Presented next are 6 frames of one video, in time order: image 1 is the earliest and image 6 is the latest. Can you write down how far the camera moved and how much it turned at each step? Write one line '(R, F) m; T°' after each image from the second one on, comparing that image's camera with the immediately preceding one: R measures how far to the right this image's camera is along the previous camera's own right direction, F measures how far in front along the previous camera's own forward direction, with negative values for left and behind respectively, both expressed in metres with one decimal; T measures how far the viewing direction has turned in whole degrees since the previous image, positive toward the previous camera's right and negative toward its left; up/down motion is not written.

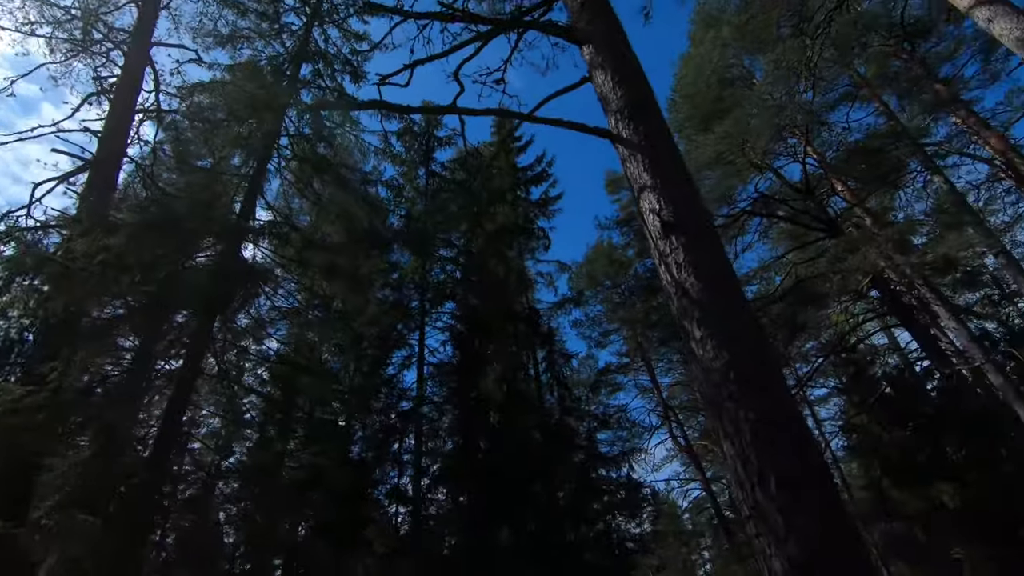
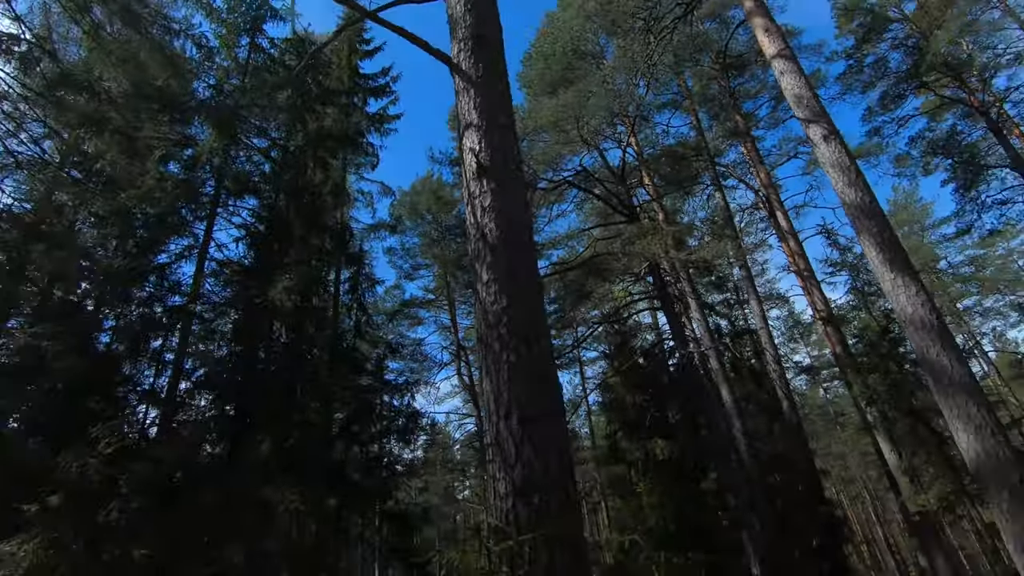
(+0.1, 0.0) m; +20°
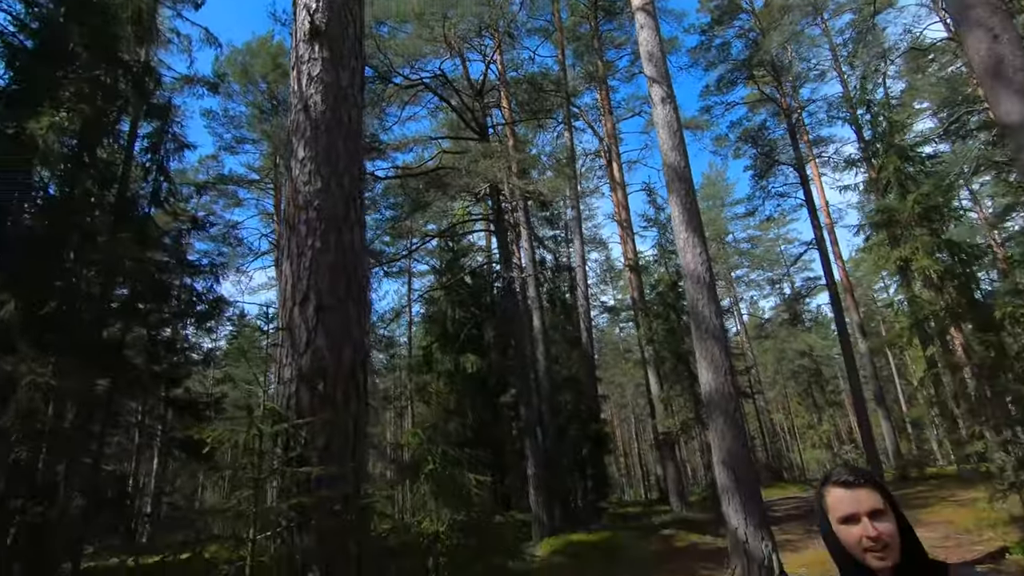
(+0.1, 0.0) m; +18°
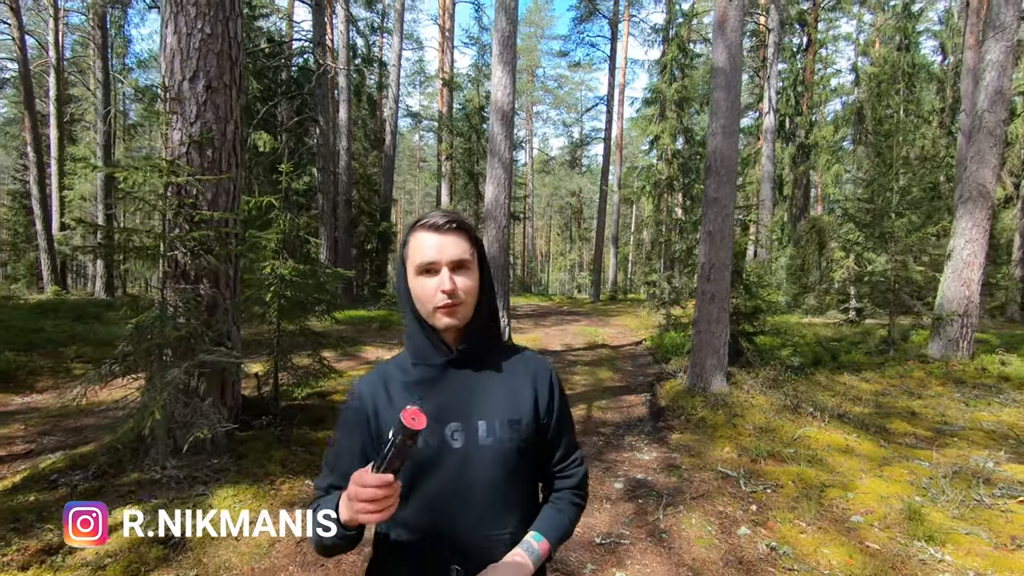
(-0.5, -1.4) m; +25°
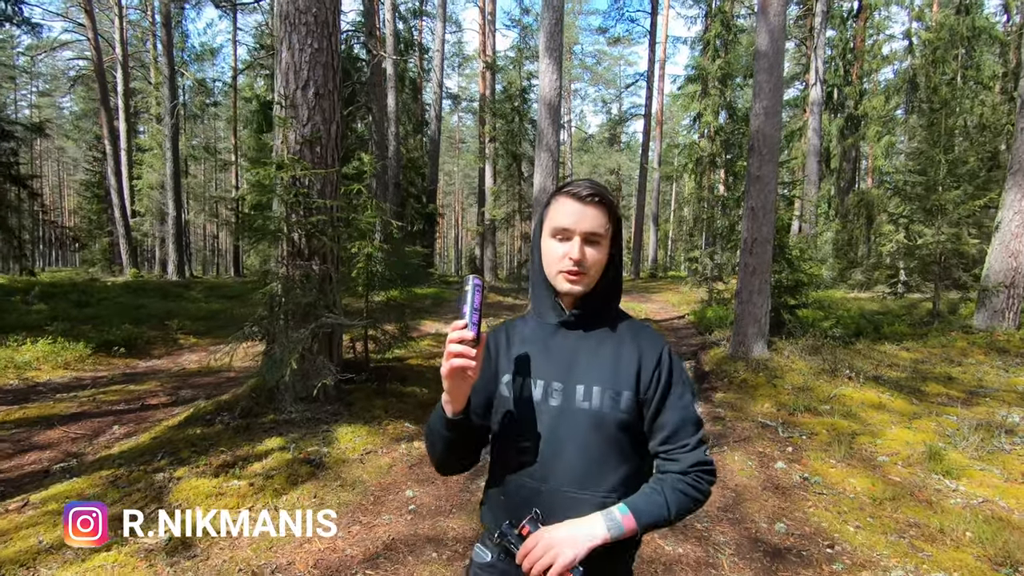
(-0.2, -0.6) m; -4°
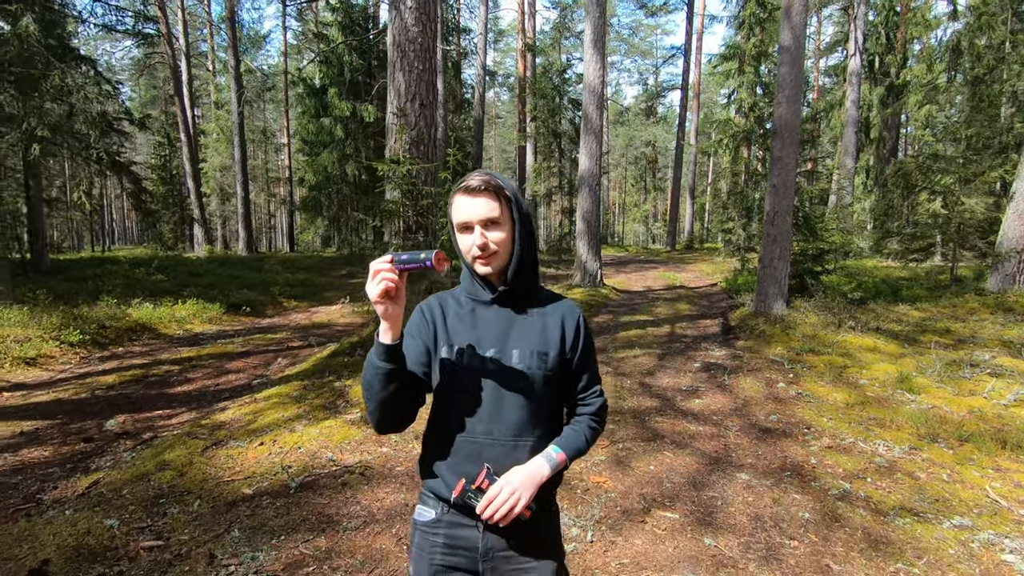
(-0.3, -1.3) m; -4°
